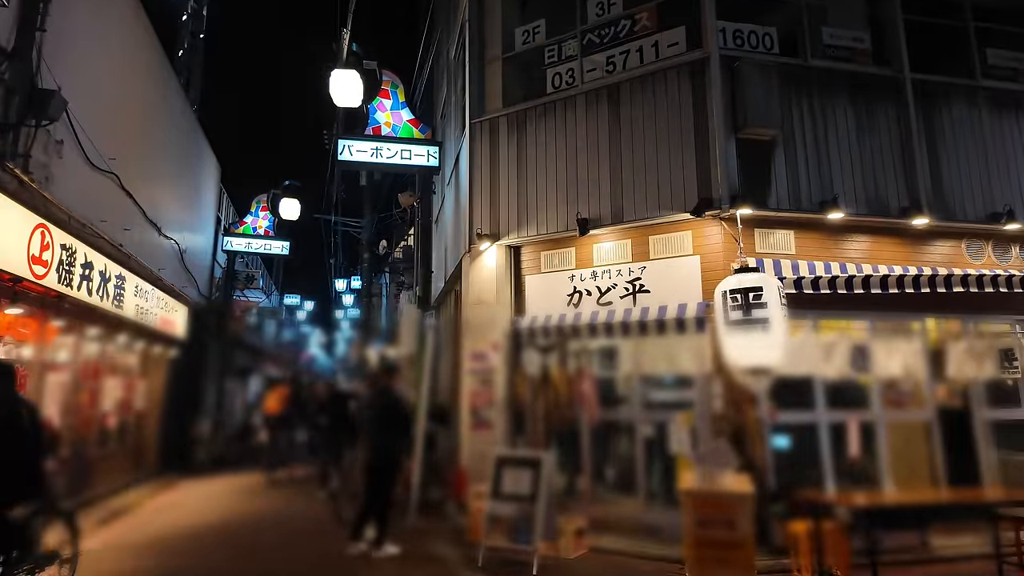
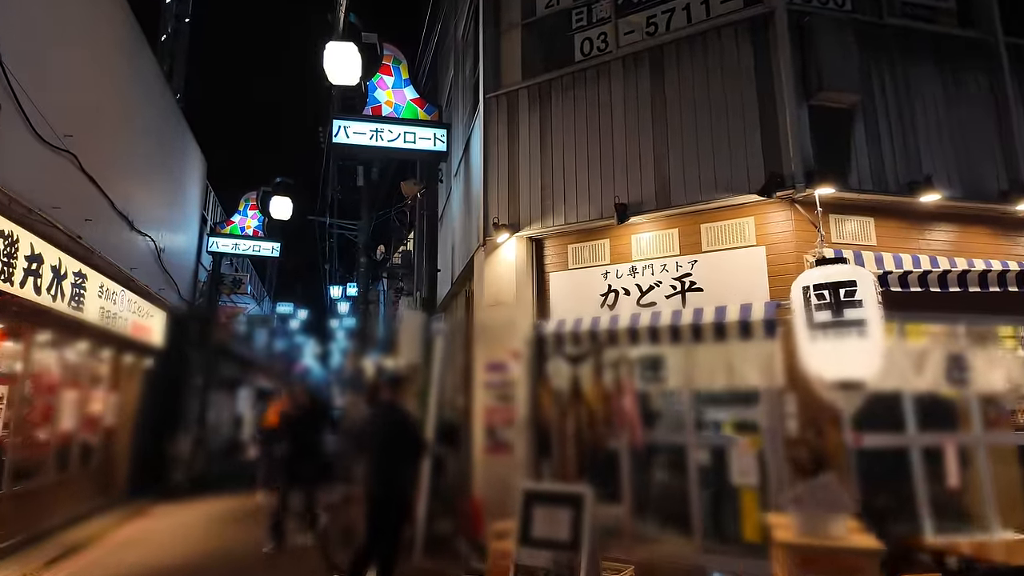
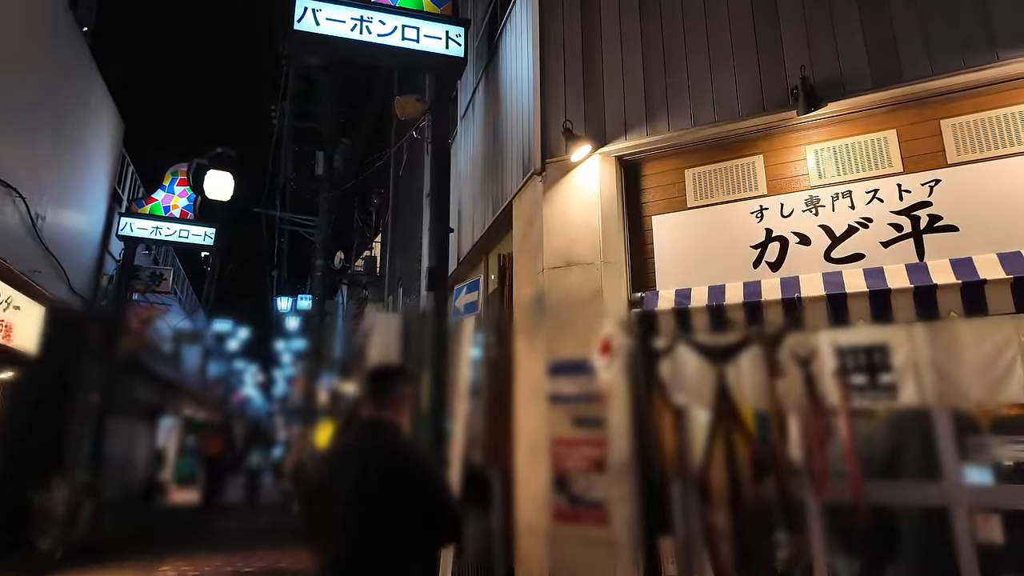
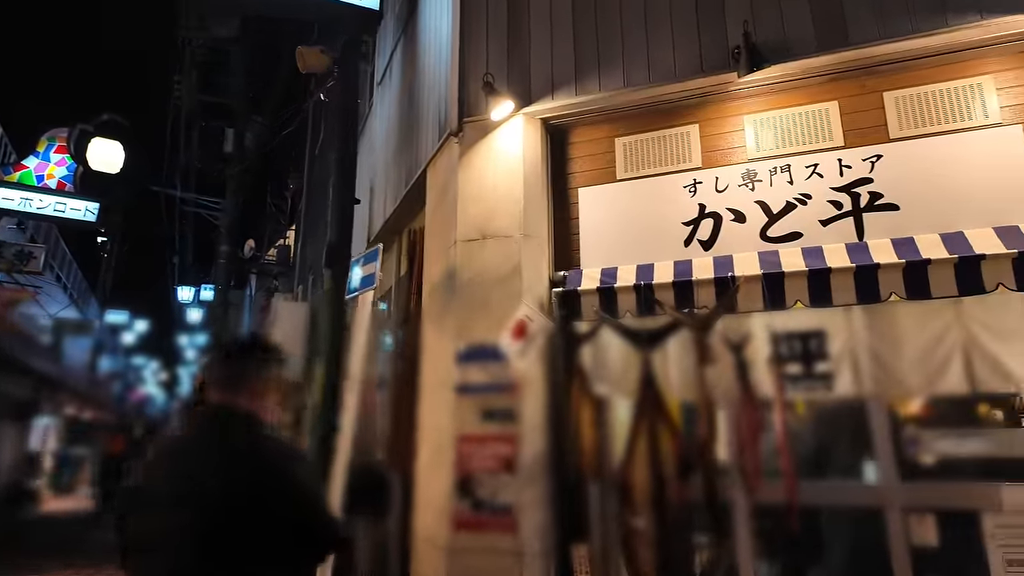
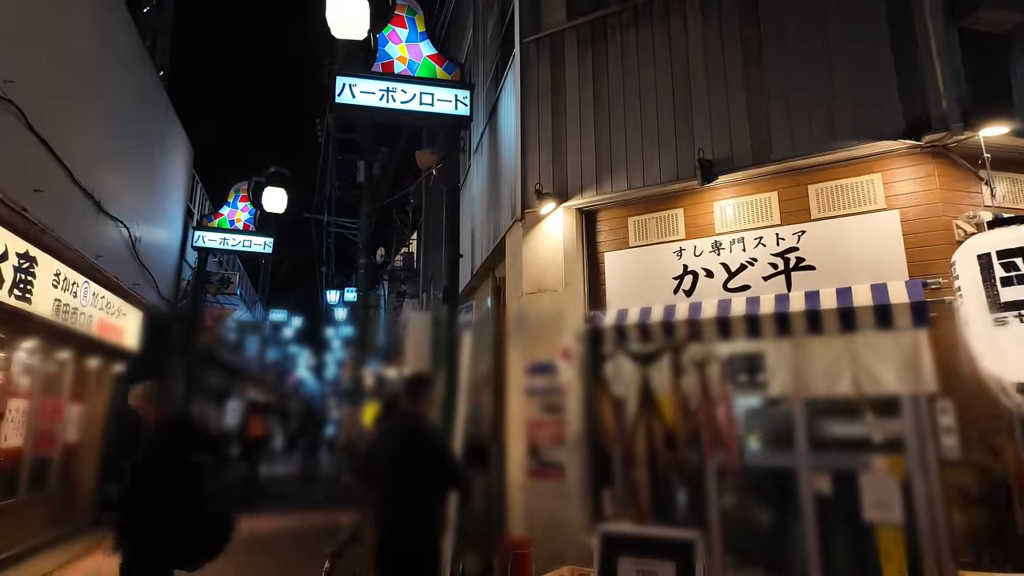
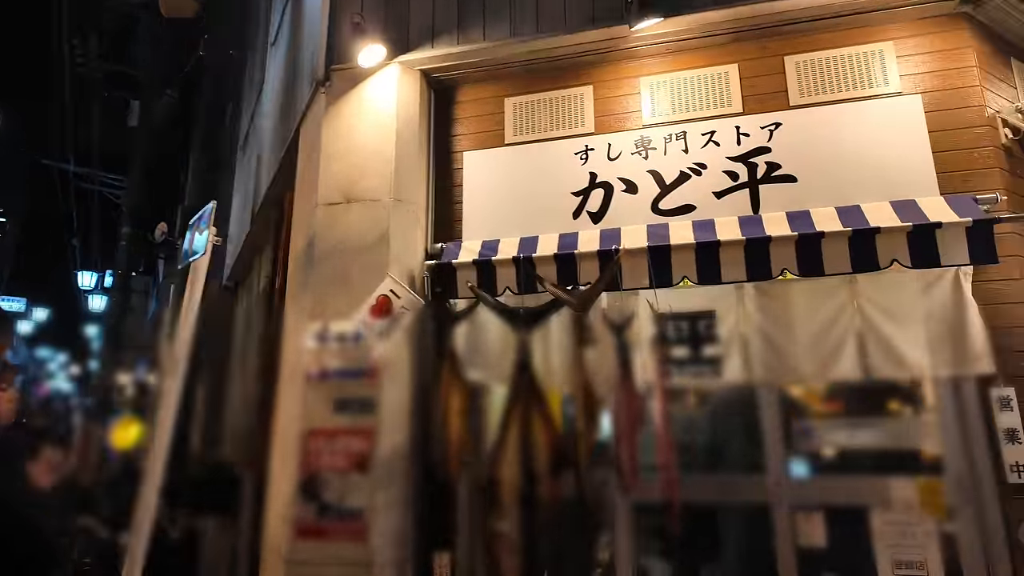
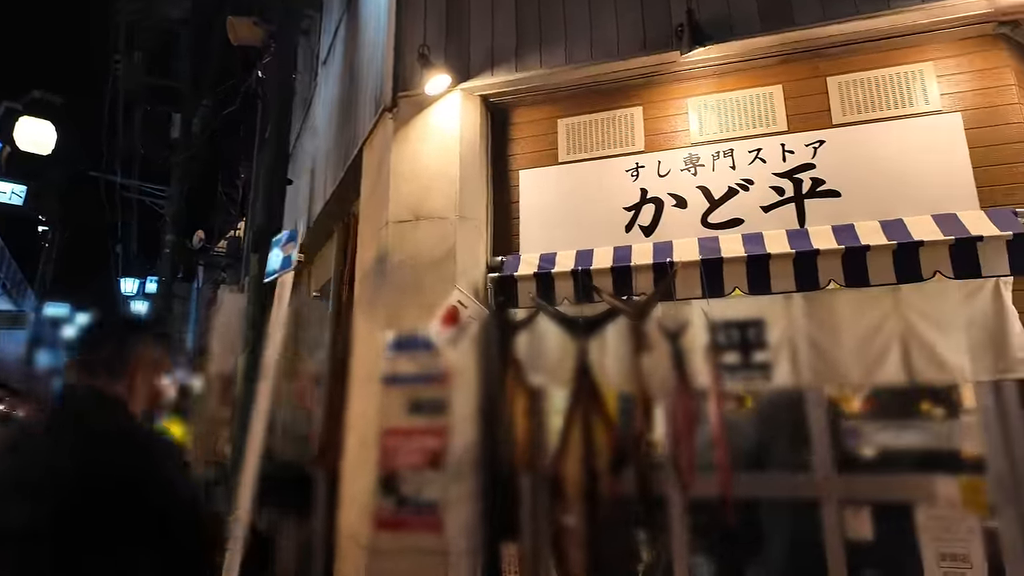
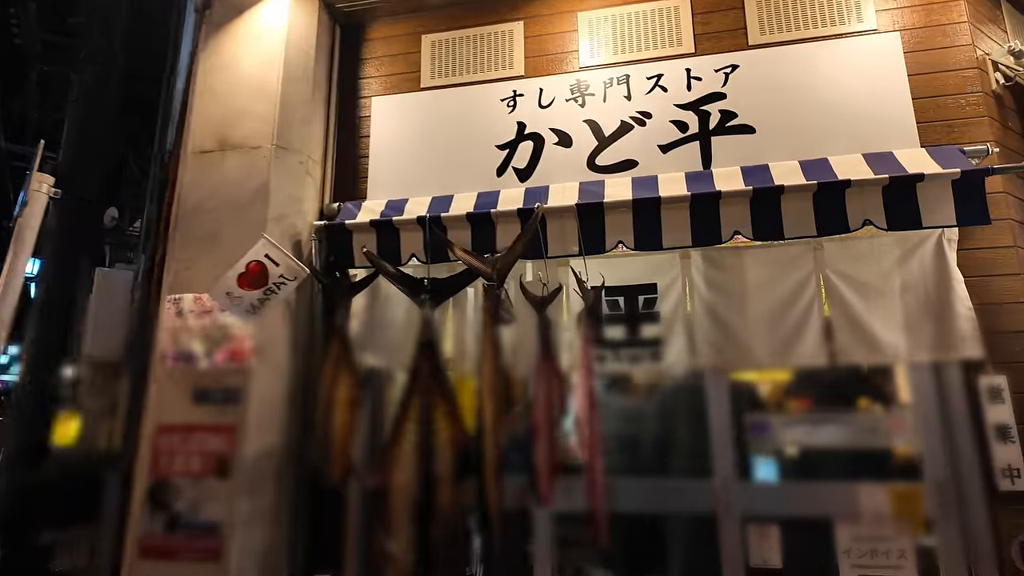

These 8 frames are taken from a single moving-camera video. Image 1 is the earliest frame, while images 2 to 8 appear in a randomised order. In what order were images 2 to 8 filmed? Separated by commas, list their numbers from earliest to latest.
2, 5, 3, 4, 7, 6, 8
